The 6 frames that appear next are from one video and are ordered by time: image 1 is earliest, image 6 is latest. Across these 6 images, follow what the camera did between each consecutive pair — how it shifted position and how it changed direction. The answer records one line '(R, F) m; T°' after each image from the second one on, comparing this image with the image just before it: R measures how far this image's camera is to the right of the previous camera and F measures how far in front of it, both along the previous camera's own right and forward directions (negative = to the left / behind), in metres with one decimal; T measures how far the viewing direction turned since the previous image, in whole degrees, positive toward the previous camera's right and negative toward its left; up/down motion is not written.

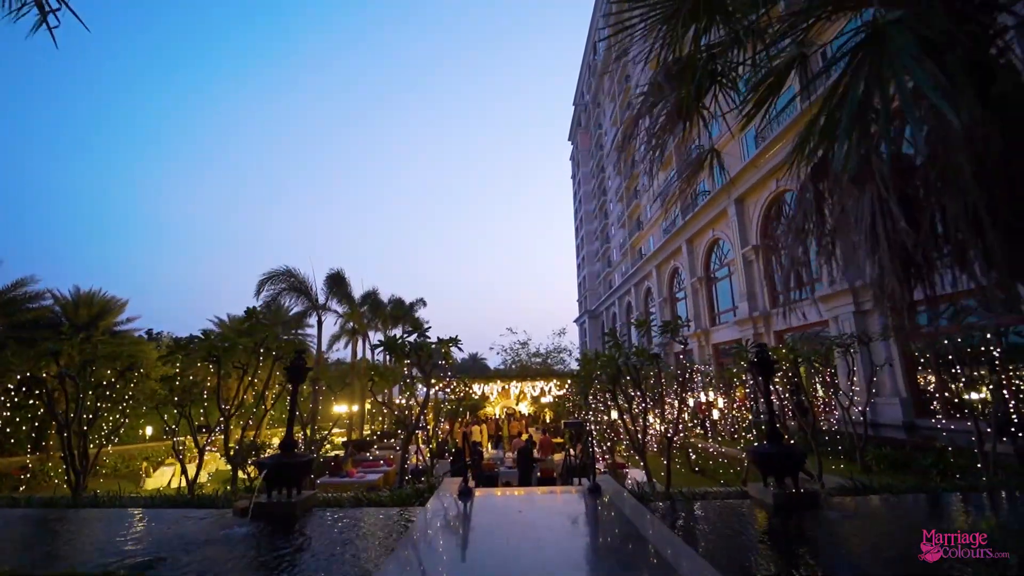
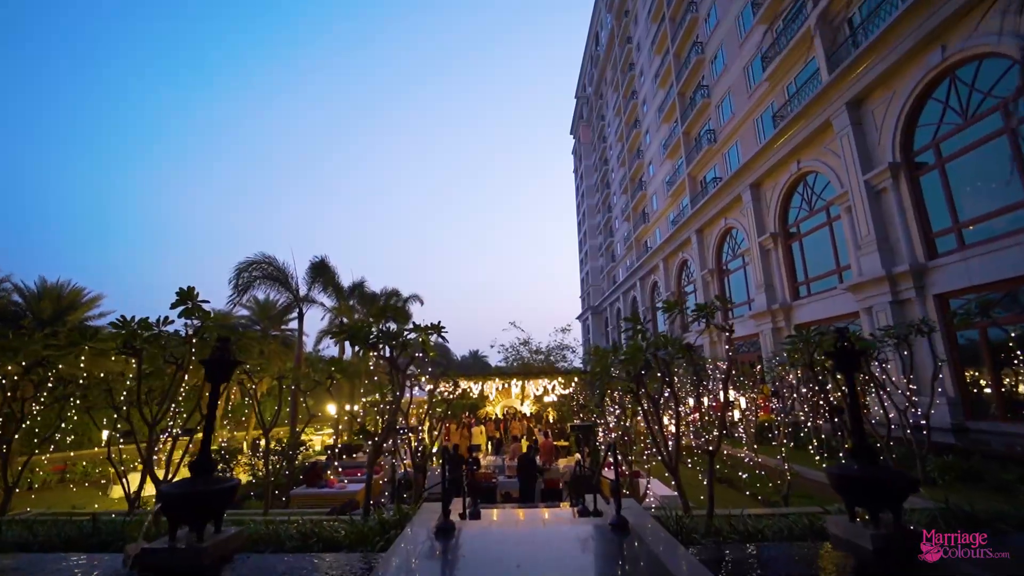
(0.0, +1.5) m; 0°
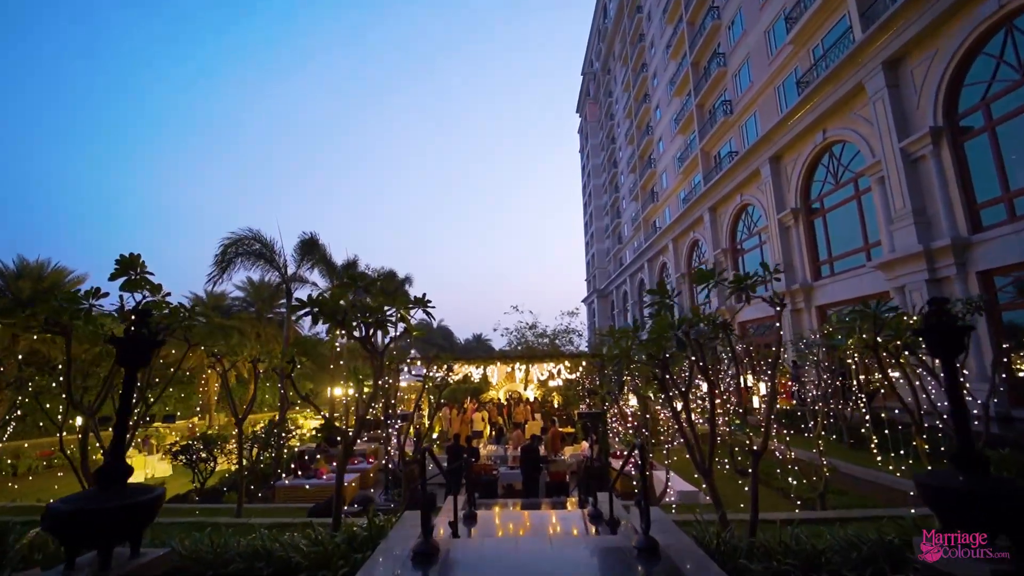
(0.0, +1.0) m; -1°
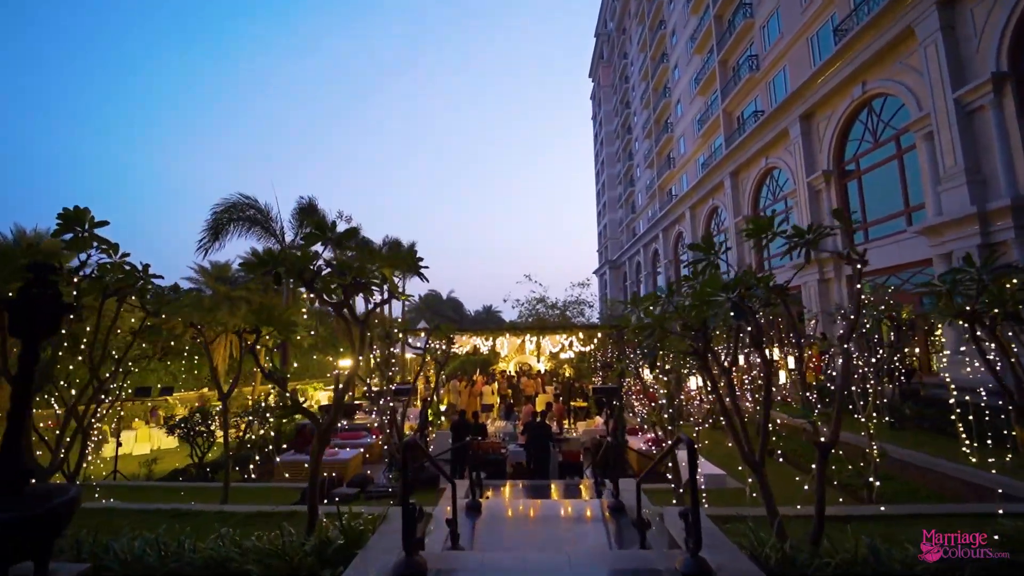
(0.0, +0.9) m; -1°
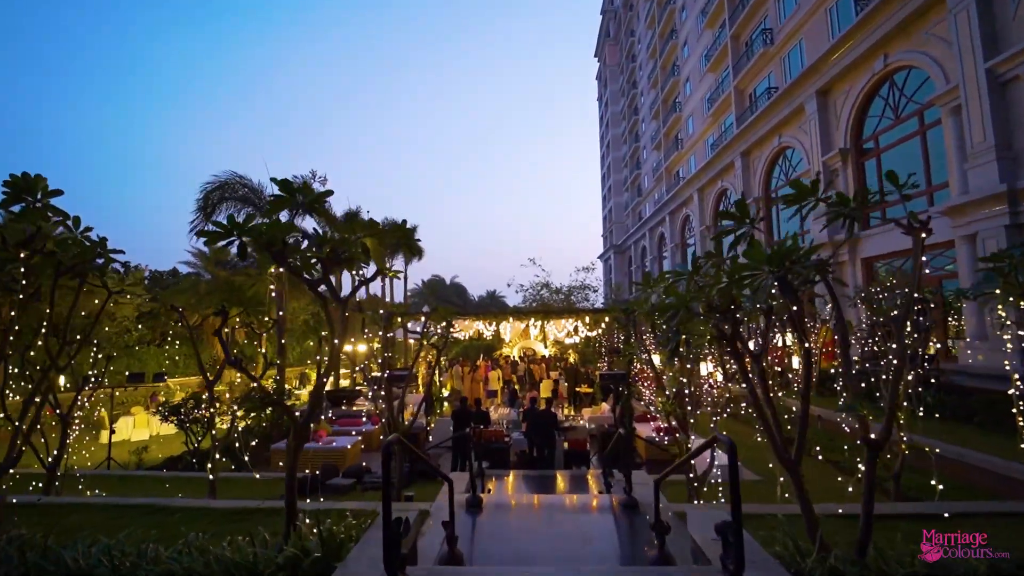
(0.0, +0.5) m; 0°
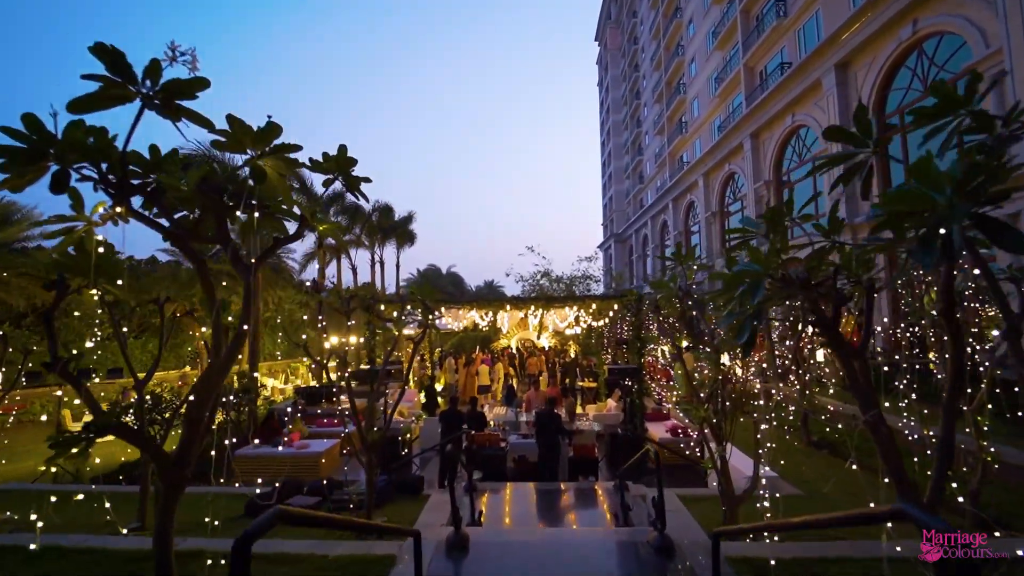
(0.0, +1.1) m; 0°
